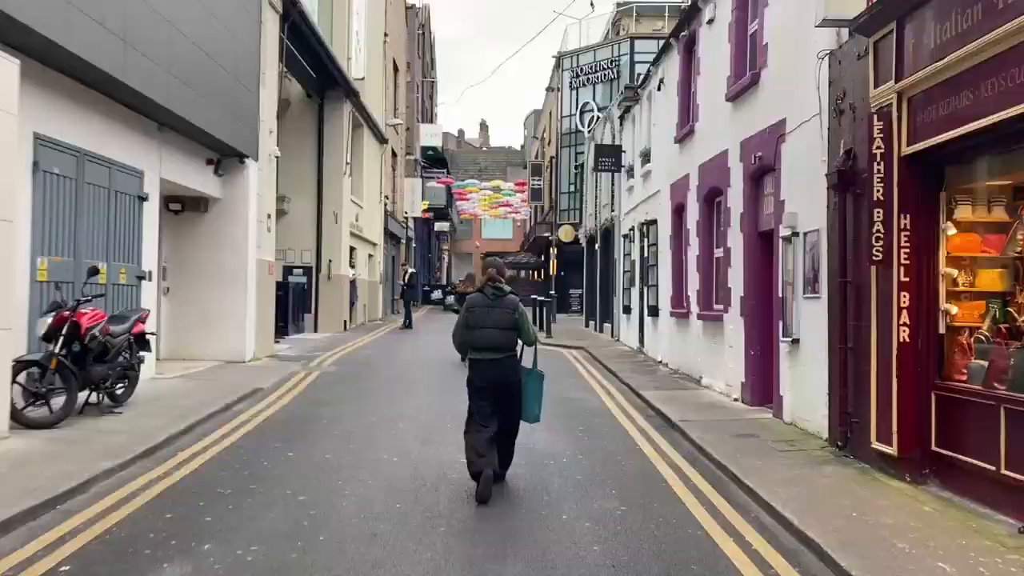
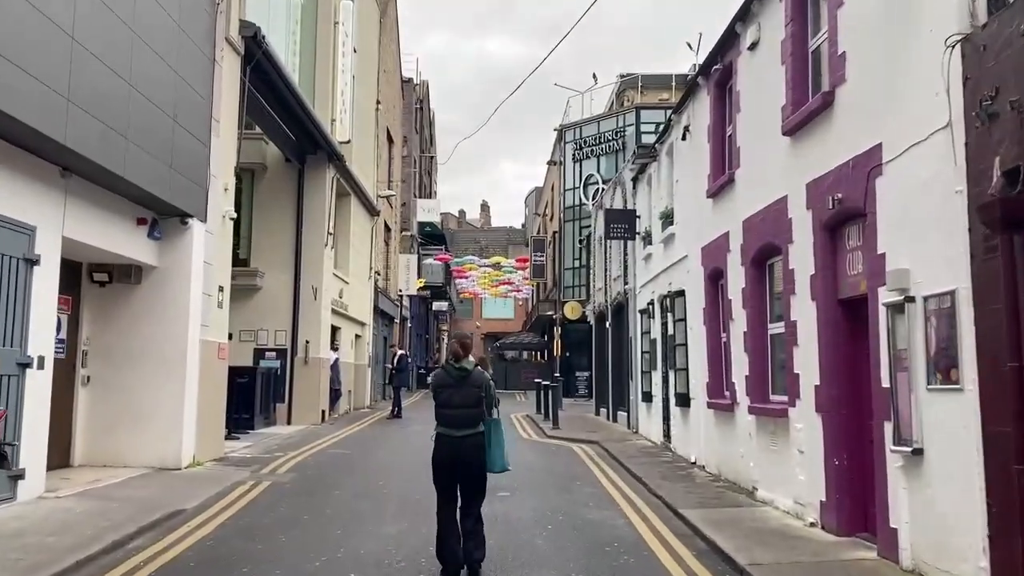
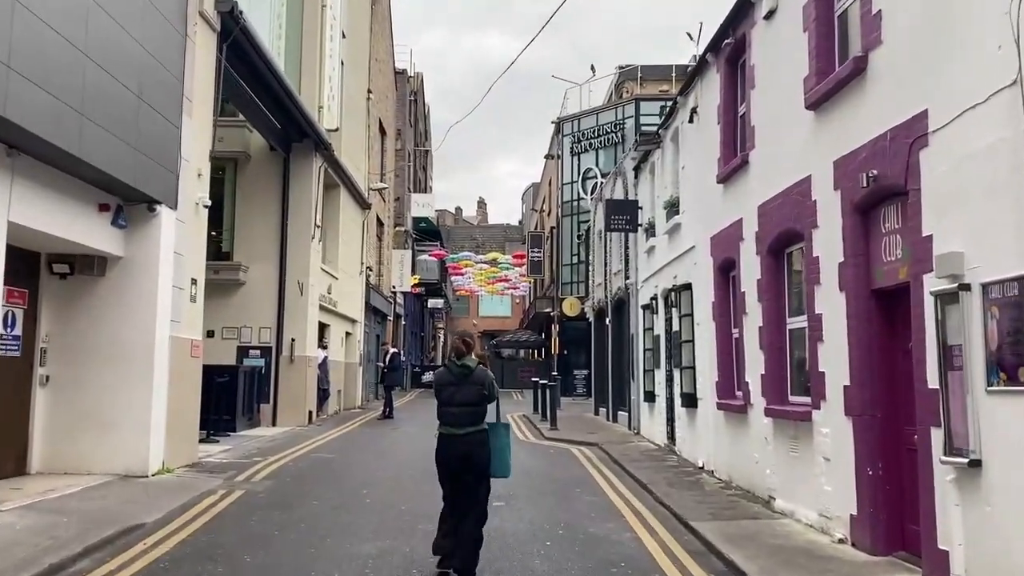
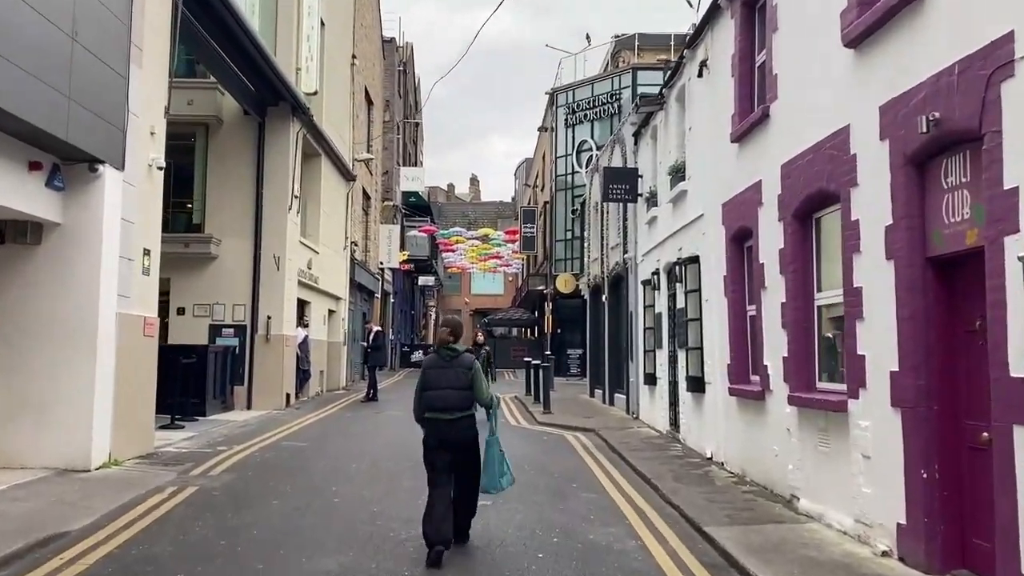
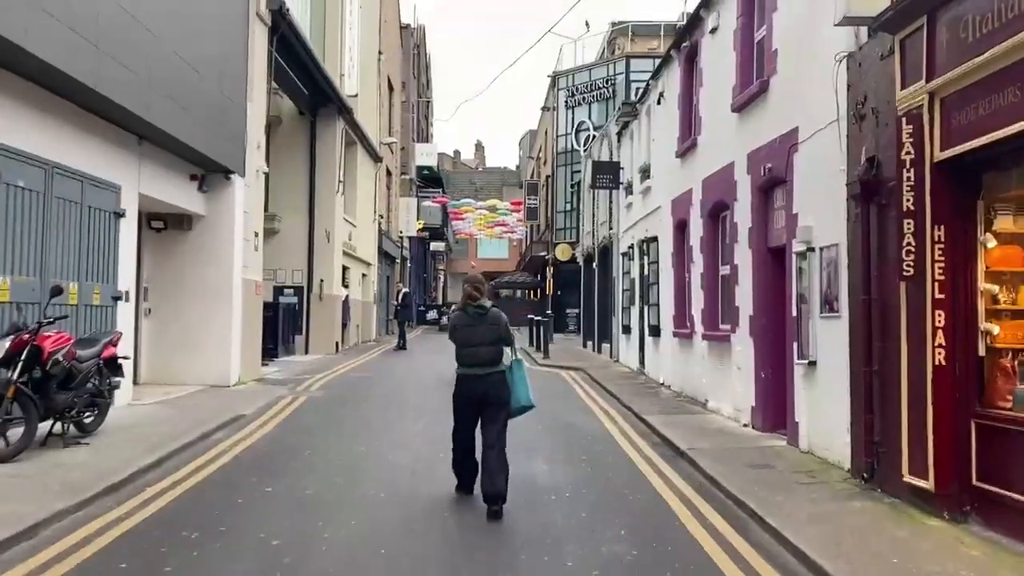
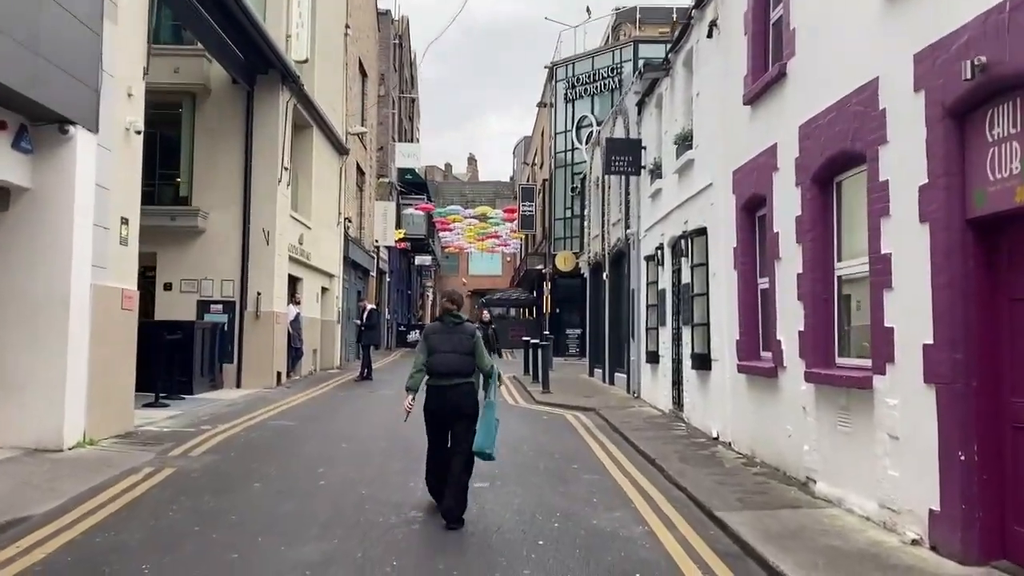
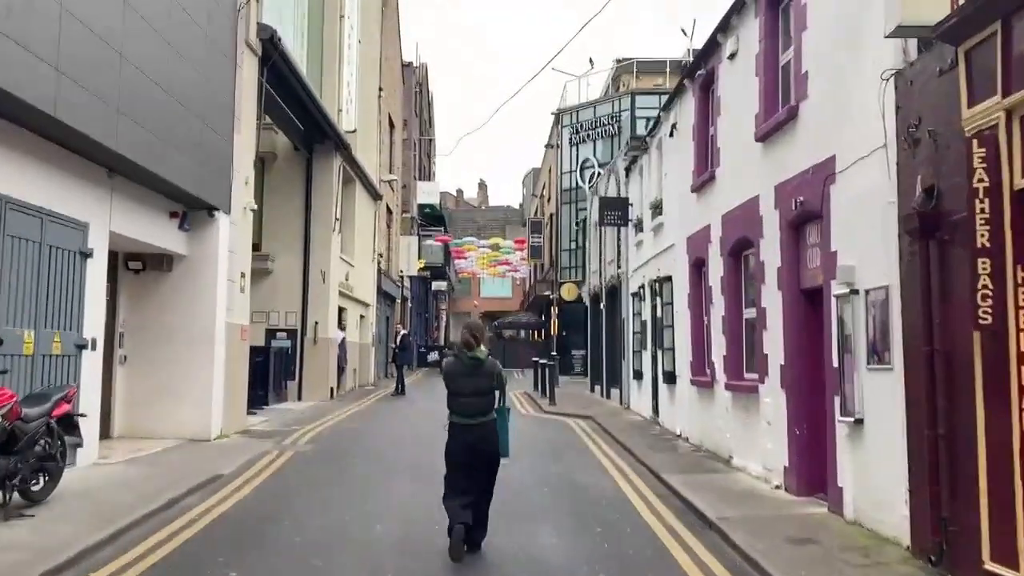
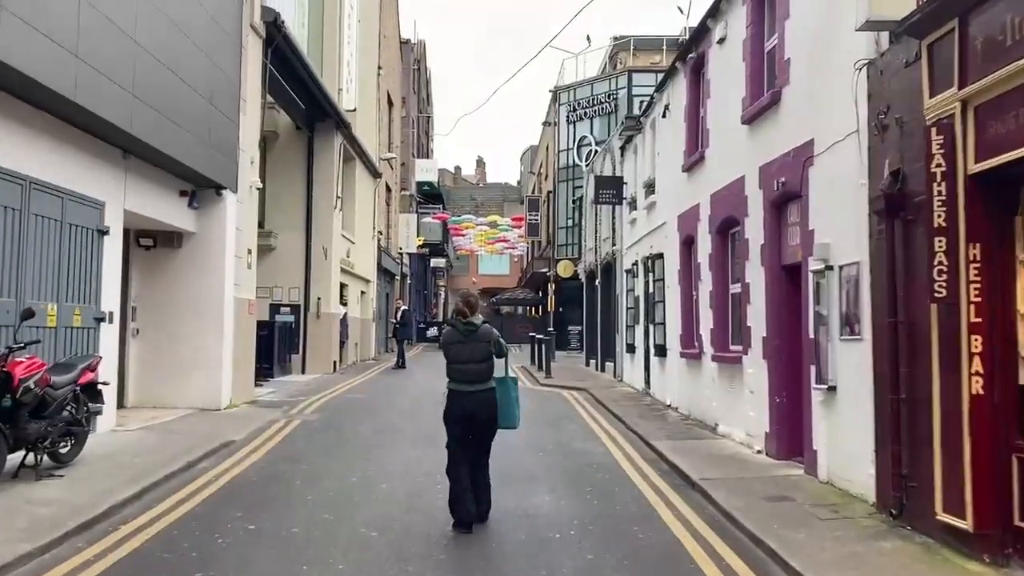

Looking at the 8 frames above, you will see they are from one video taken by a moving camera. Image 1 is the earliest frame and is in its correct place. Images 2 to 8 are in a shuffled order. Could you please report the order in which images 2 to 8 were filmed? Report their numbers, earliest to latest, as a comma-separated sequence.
5, 8, 7, 2, 3, 4, 6
